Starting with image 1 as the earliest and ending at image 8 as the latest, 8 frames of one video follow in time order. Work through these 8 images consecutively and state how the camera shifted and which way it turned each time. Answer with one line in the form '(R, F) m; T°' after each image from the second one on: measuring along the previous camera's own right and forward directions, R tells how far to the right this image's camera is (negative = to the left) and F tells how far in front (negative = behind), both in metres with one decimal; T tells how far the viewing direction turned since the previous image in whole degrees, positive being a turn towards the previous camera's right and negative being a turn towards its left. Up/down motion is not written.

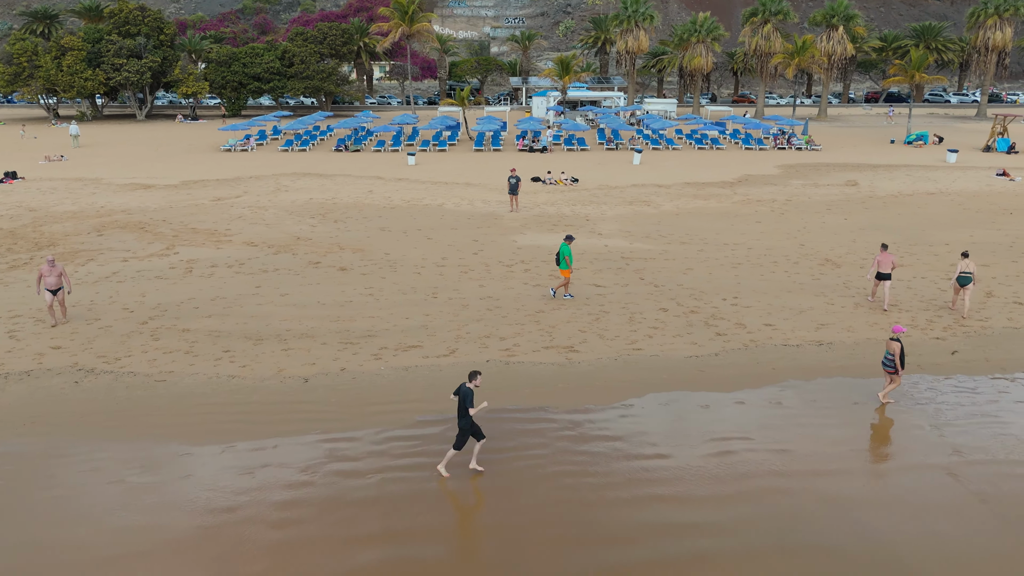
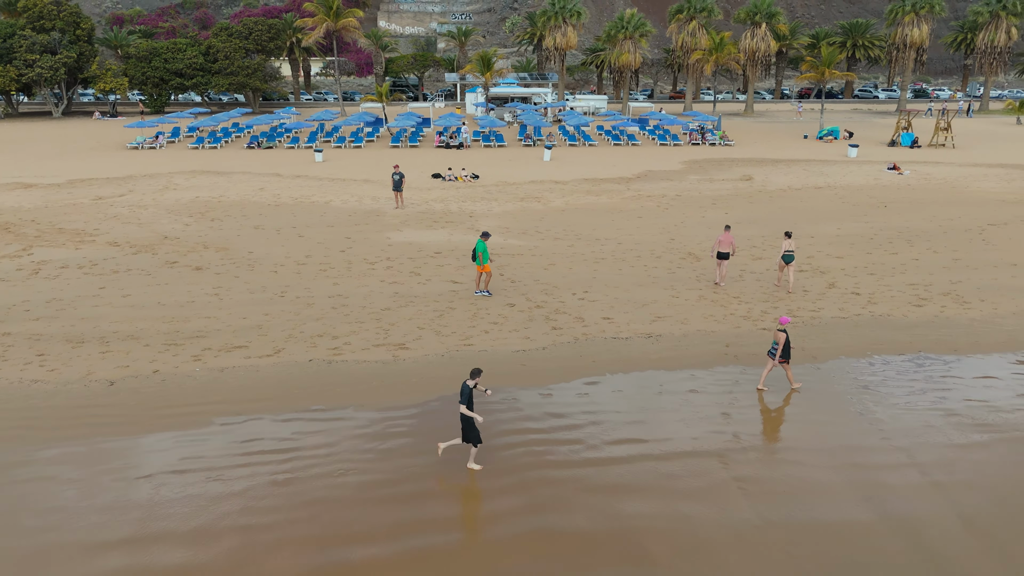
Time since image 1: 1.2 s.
(+1.9, -0.1) m; +3°
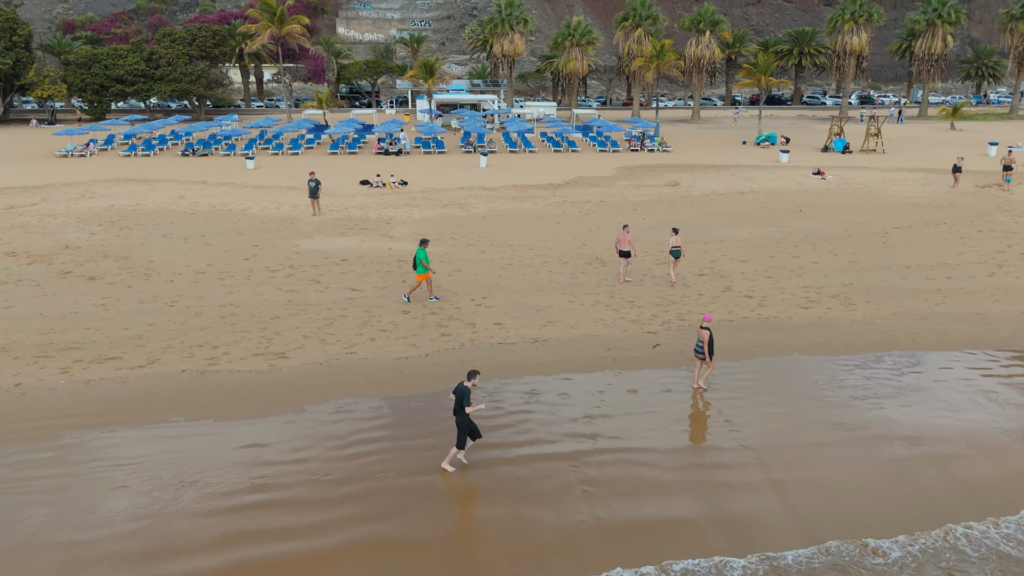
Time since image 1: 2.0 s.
(+1.3, 0.0) m; +2°
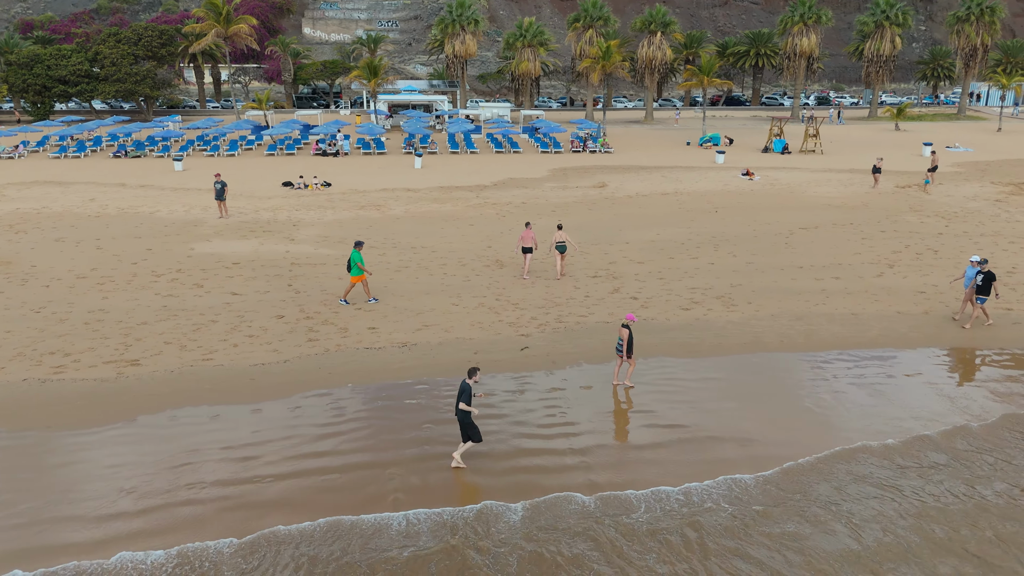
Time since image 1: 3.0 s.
(+1.6, +0.1) m; +2°
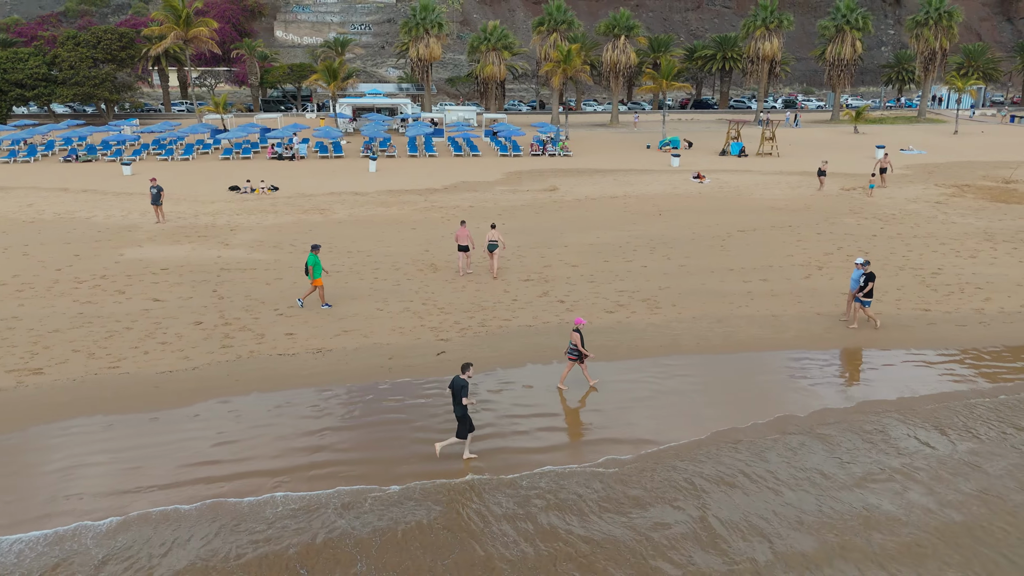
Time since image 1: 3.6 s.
(+1.0, 0.0) m; +1°
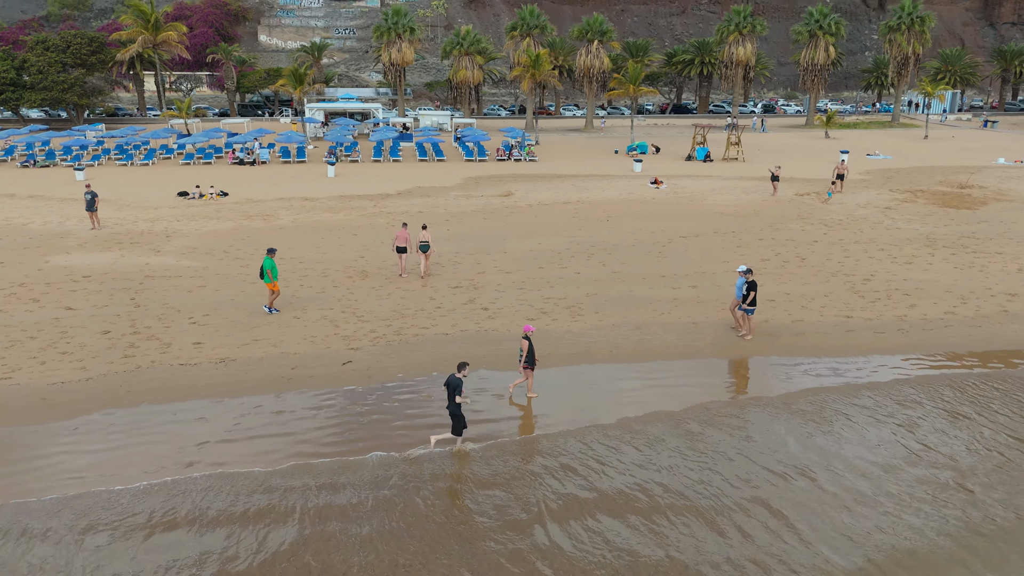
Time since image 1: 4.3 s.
(+1.2, +0.2) m; +1°
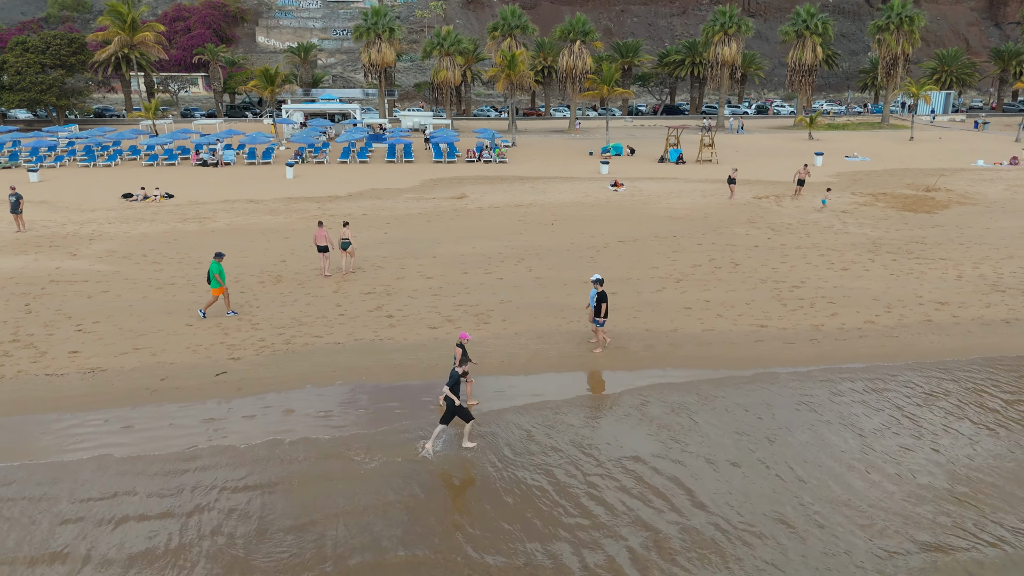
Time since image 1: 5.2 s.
(+1.7, +0.5) m; -1°
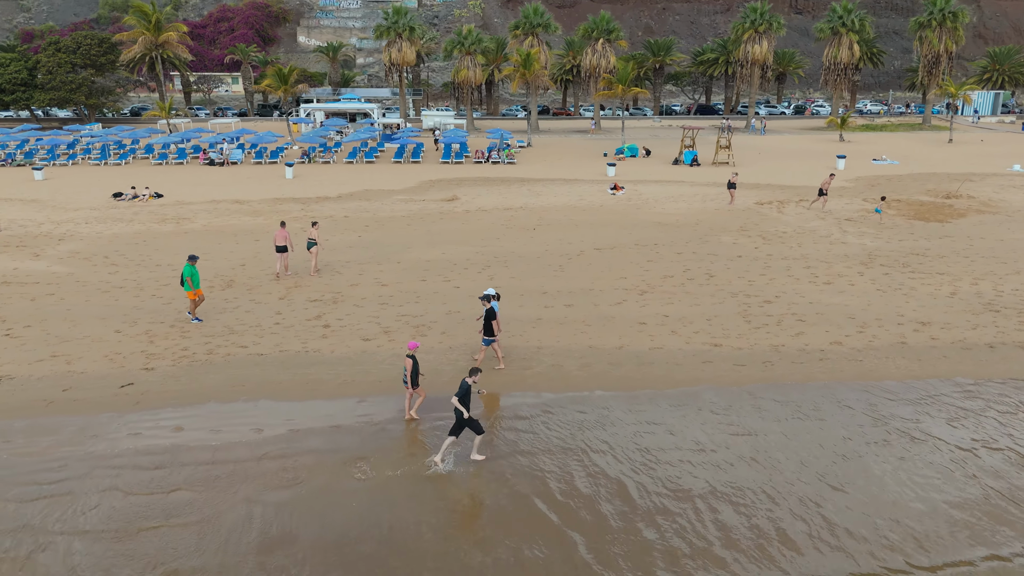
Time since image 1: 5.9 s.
(+1.6, +0.7) m; -3°
